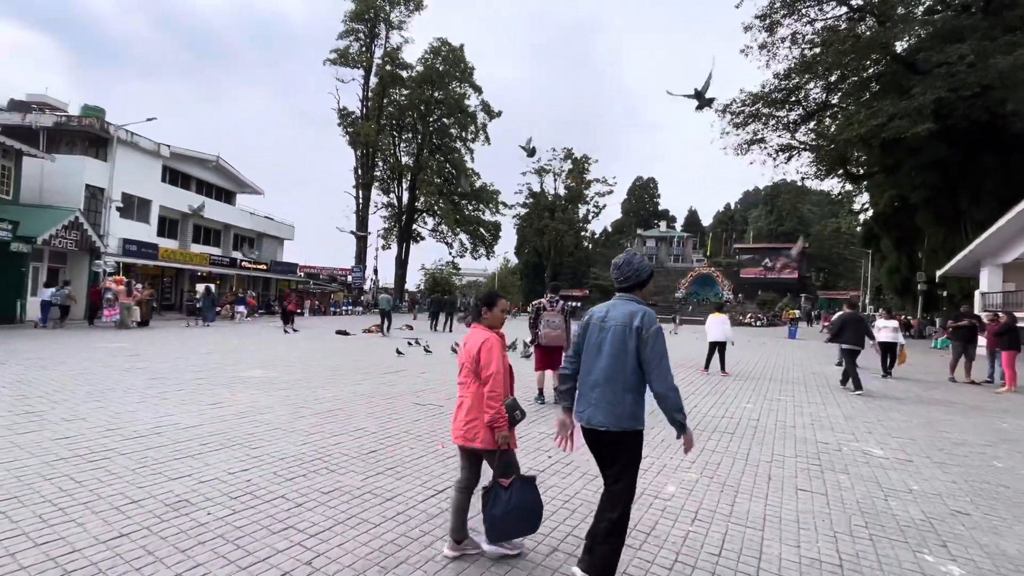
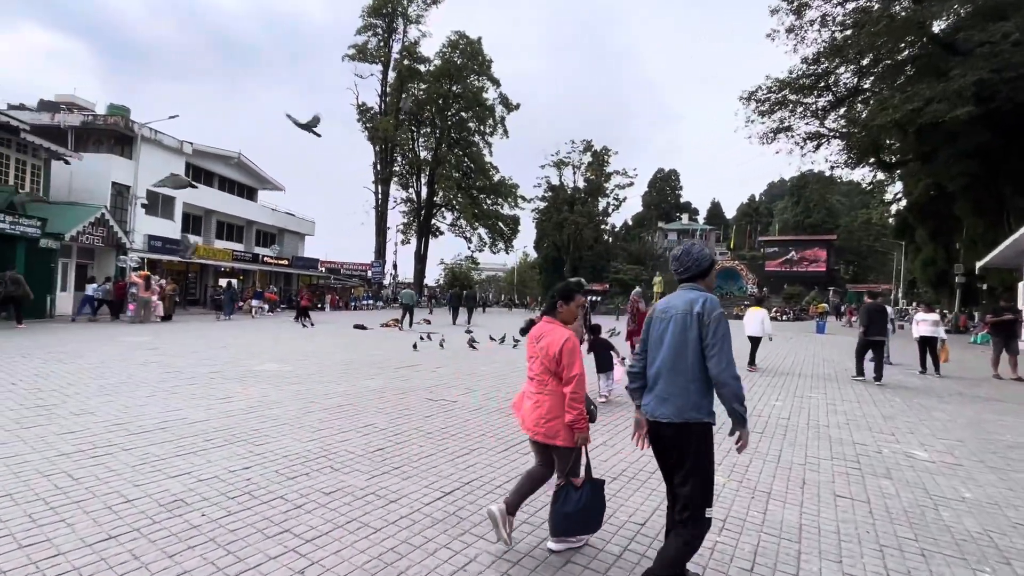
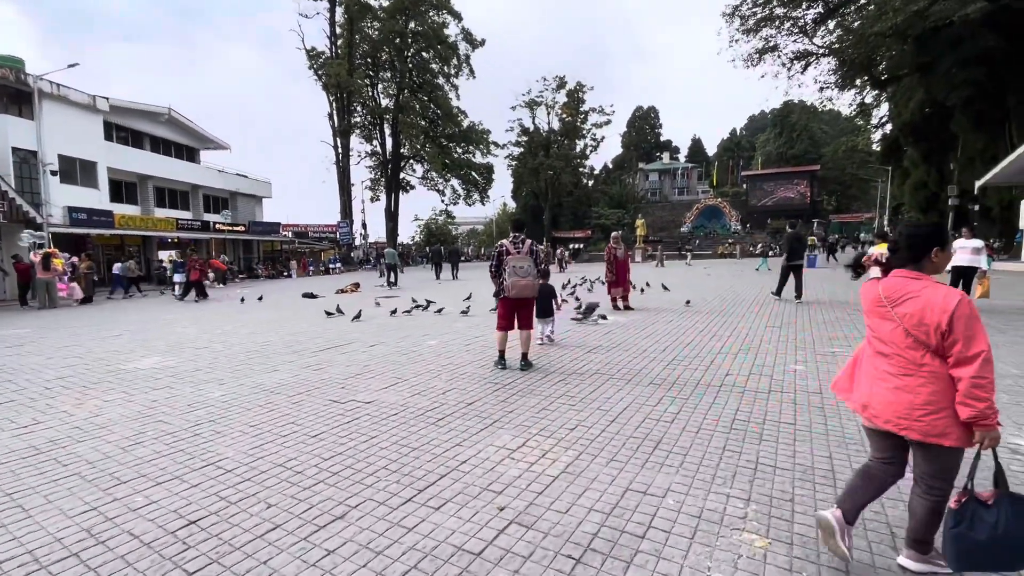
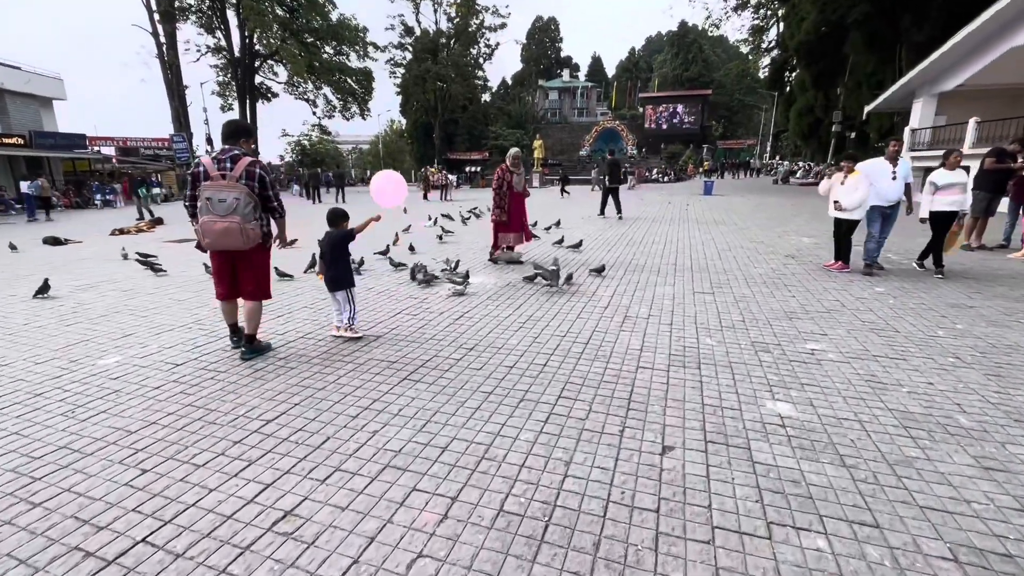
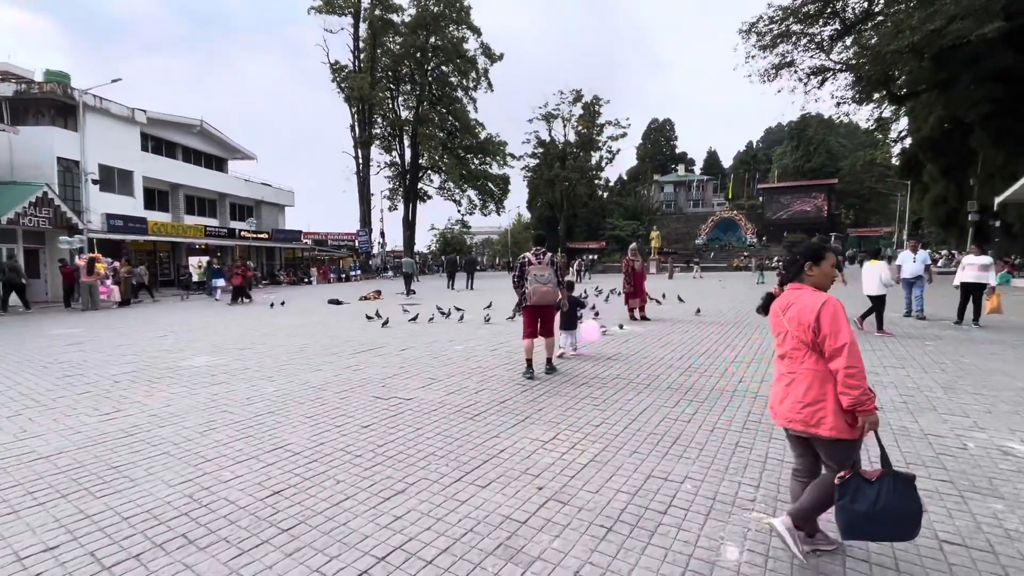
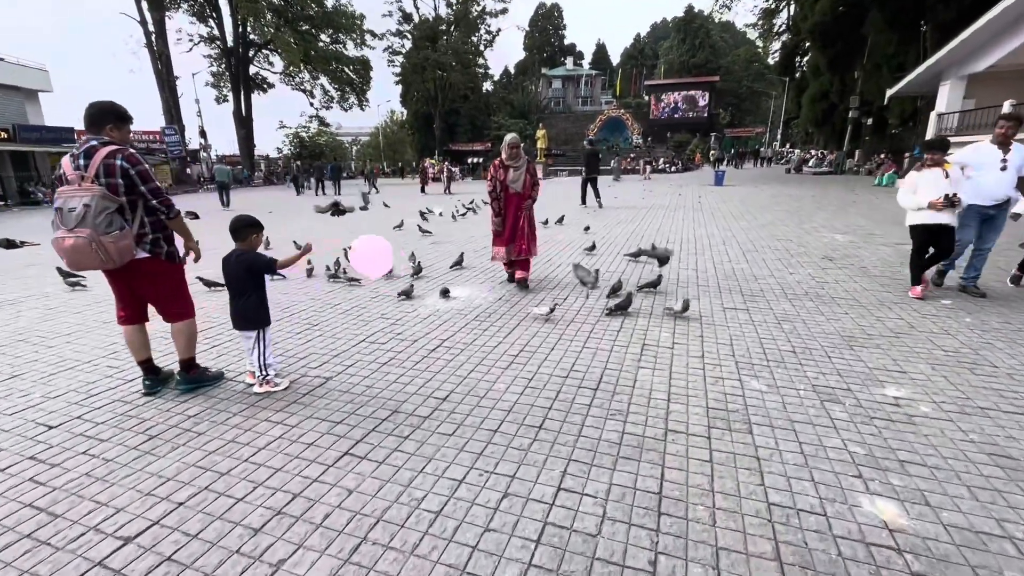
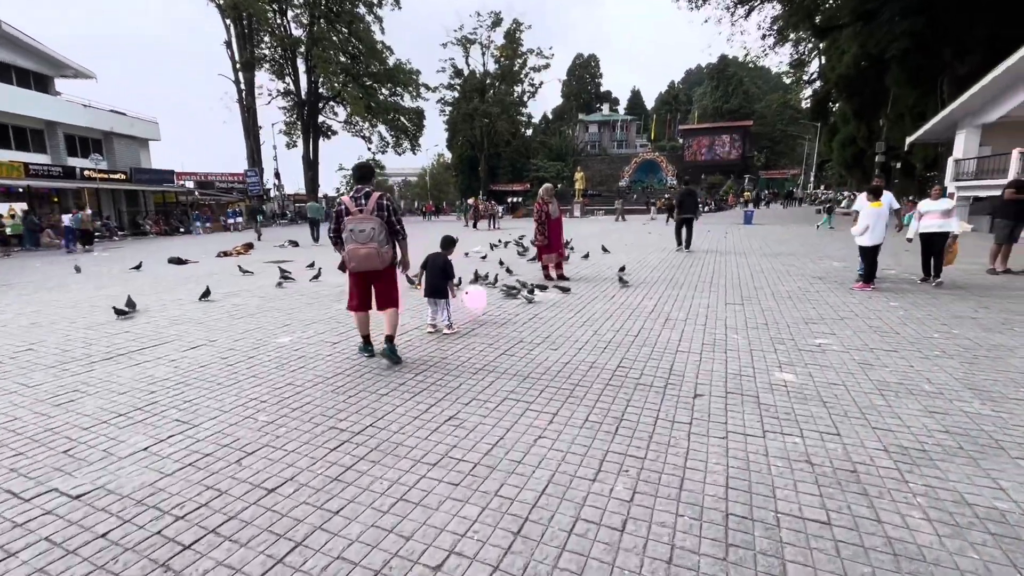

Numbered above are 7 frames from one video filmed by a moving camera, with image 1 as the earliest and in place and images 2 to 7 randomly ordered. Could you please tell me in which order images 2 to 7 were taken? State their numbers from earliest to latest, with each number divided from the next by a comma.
2, 5, 3, 7, 4, 6
